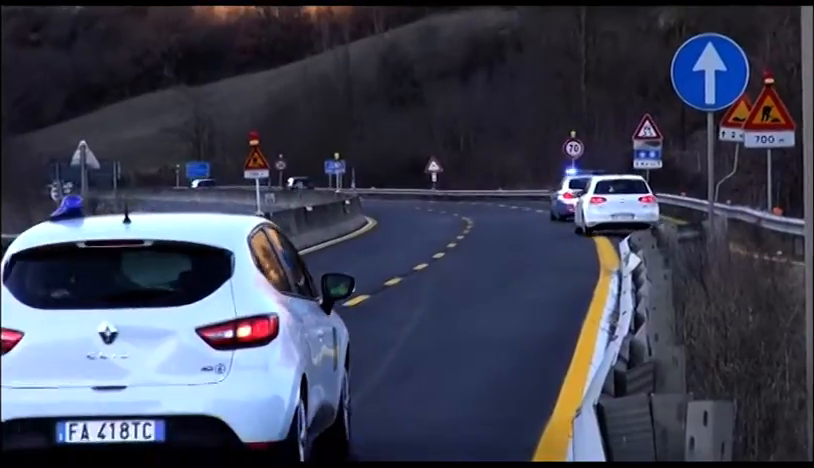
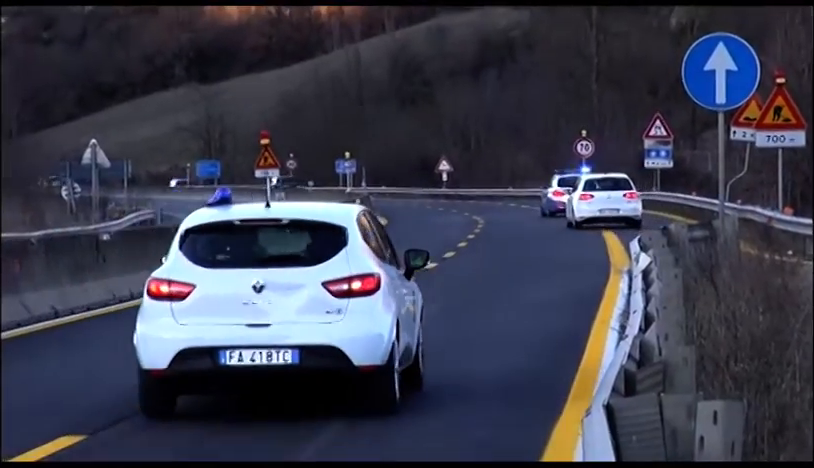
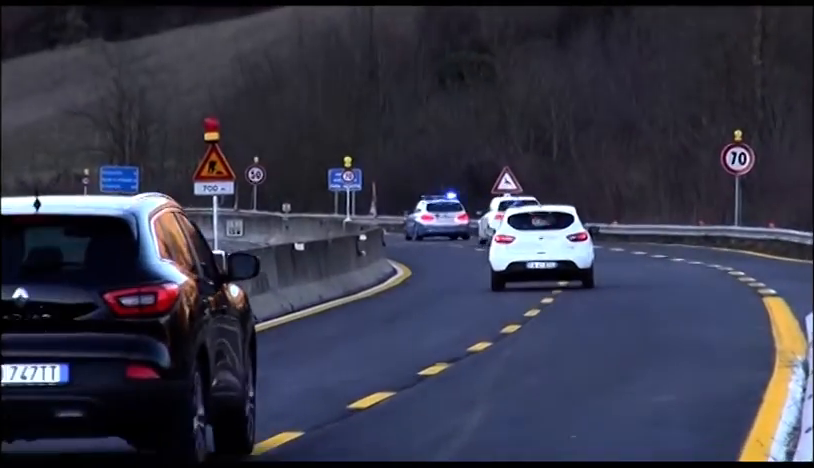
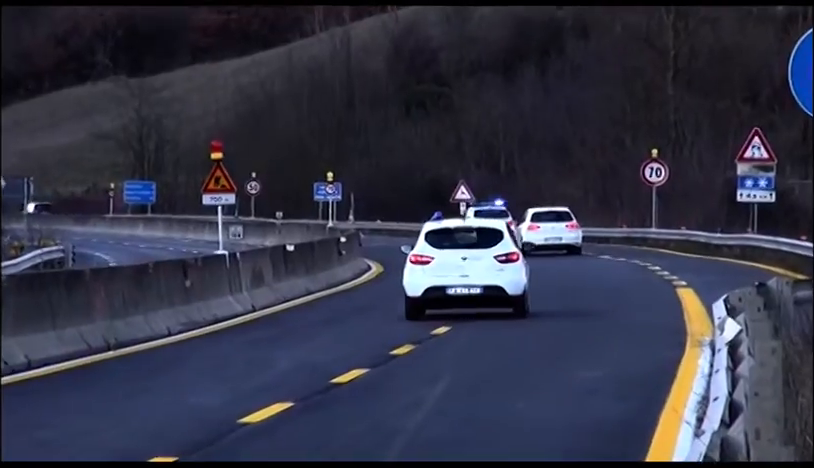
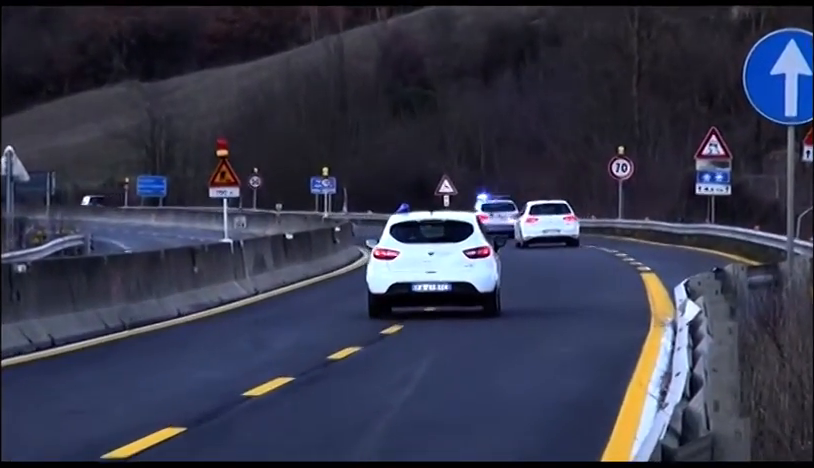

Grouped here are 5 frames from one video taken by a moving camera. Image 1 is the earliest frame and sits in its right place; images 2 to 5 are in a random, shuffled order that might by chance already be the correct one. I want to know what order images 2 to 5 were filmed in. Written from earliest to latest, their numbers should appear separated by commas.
2, 5, 4, 3
